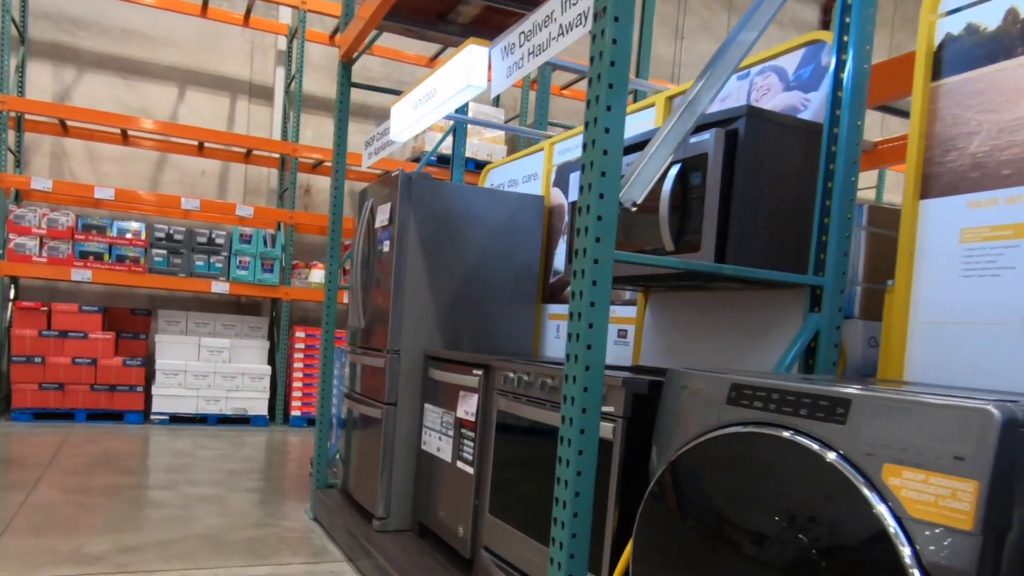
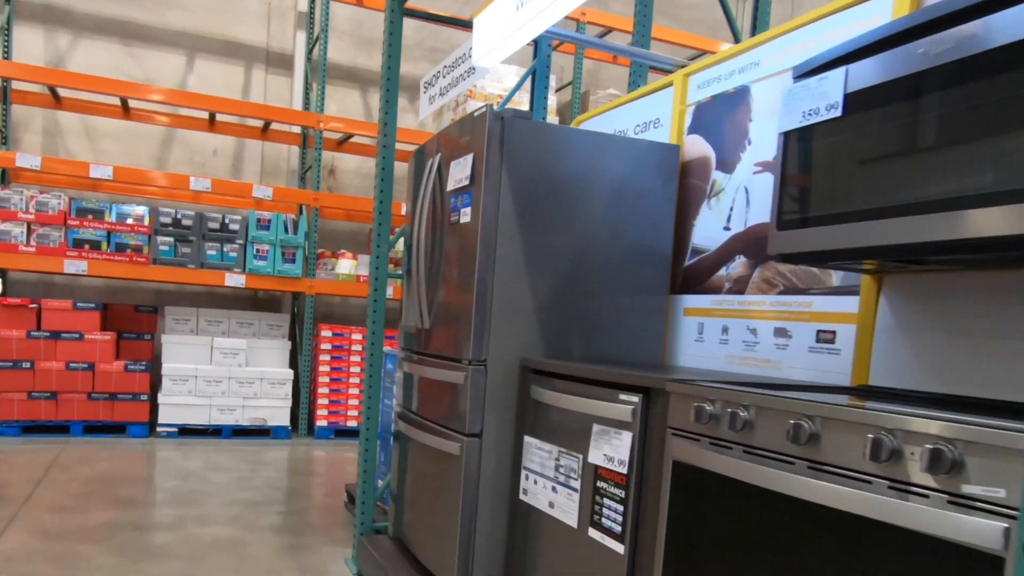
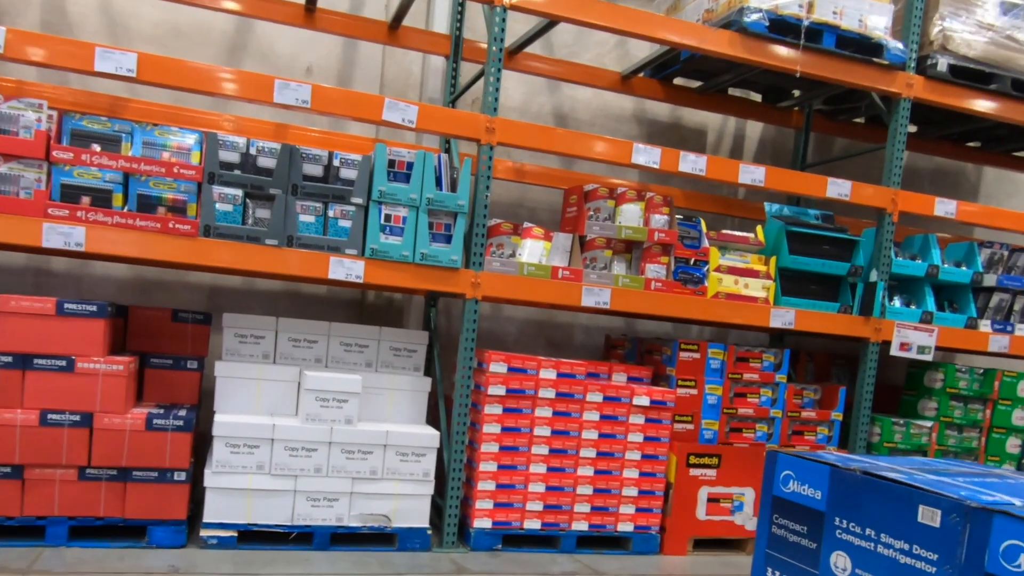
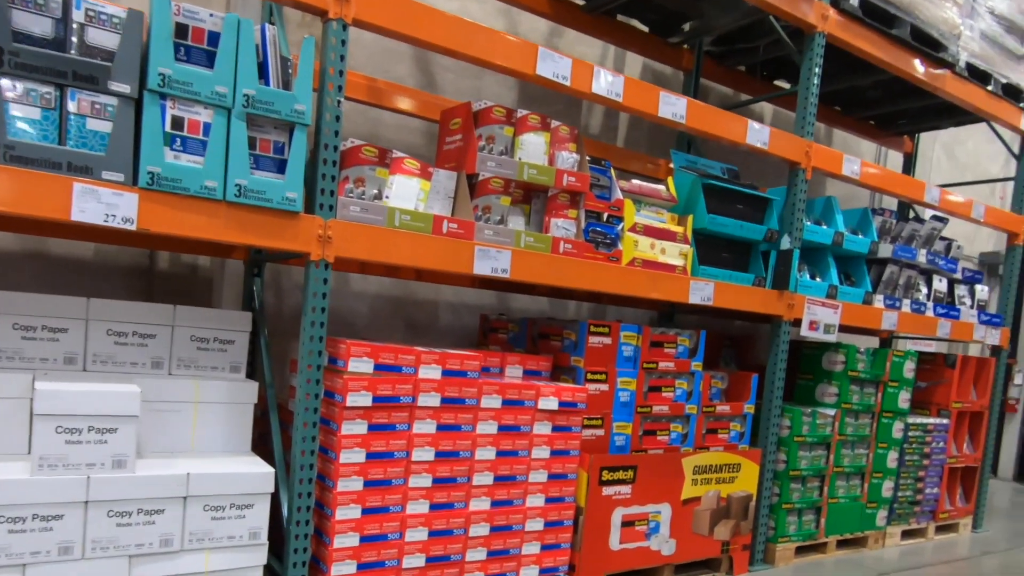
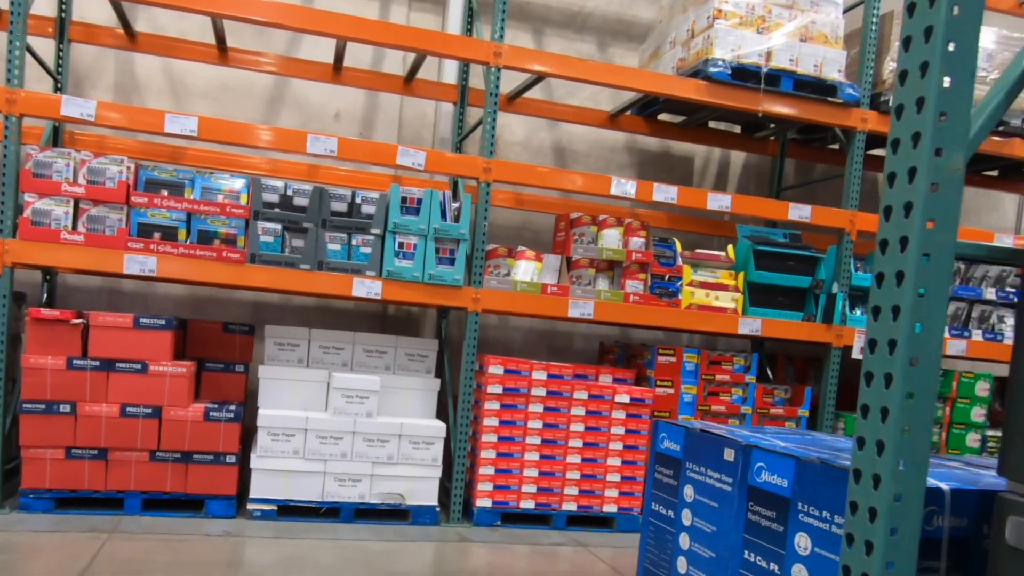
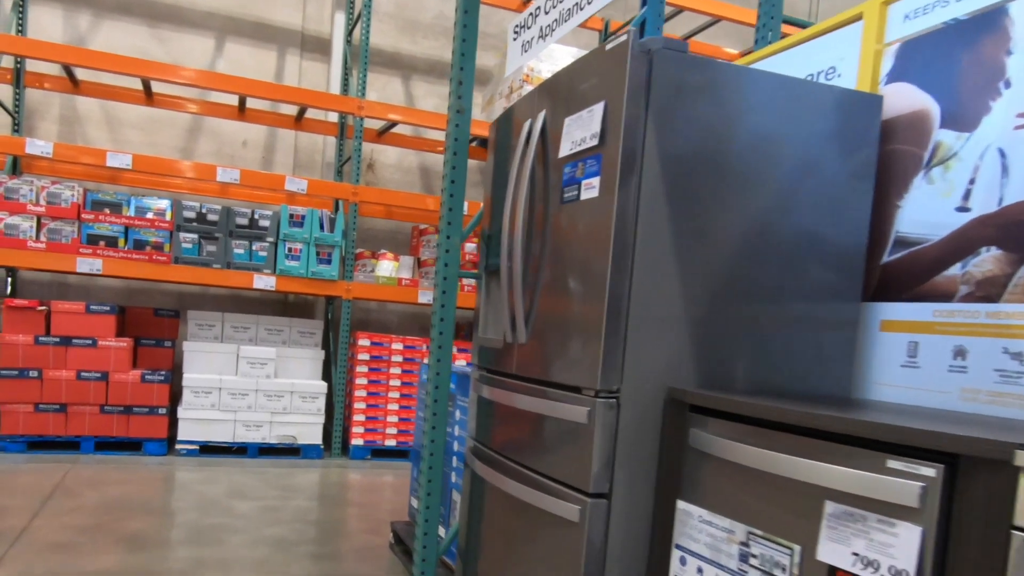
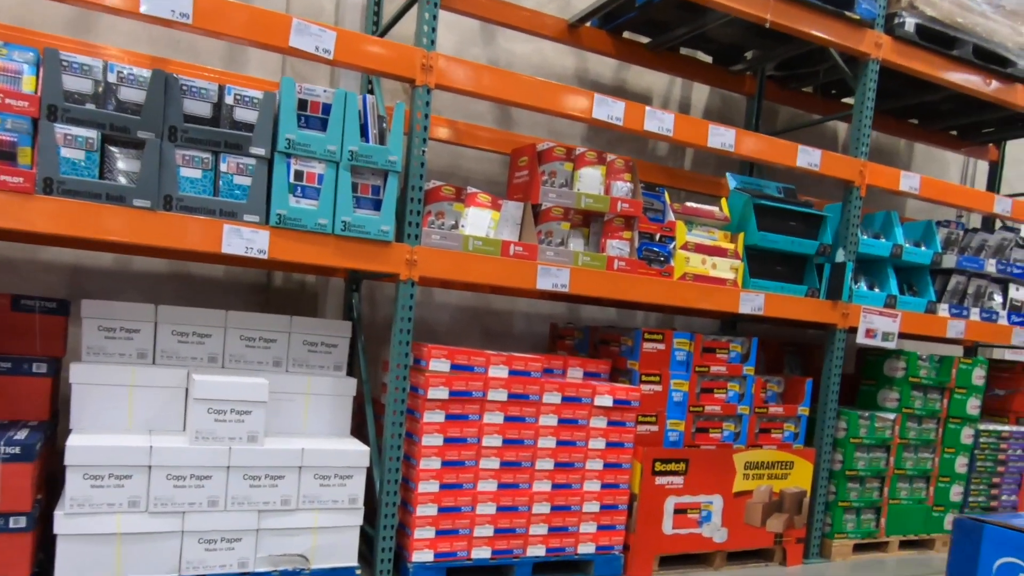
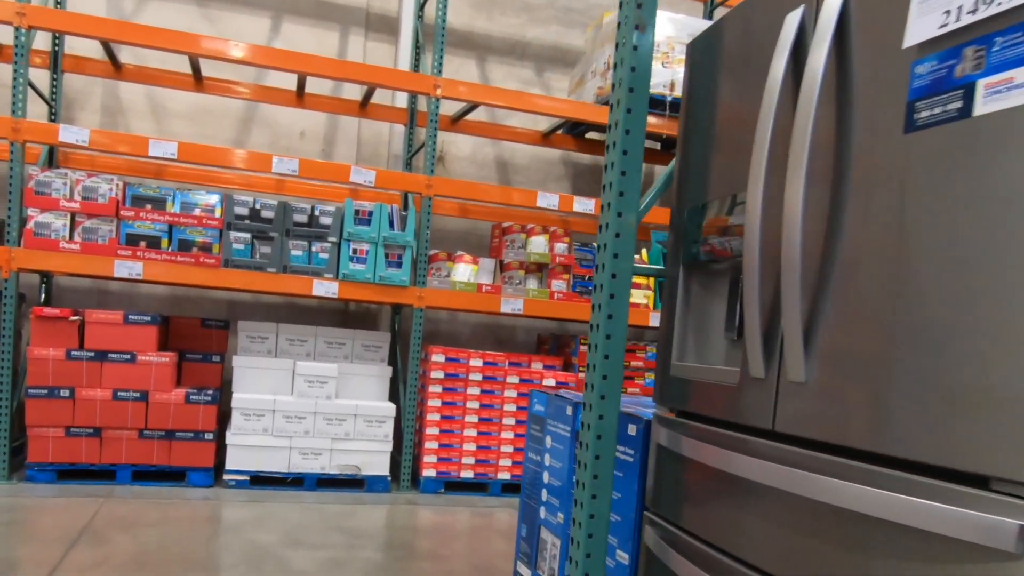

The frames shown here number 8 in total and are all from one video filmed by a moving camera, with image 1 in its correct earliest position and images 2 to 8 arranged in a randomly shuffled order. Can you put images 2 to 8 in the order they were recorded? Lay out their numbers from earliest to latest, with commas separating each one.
2, 6, 8, 5, 3, 7, 4
